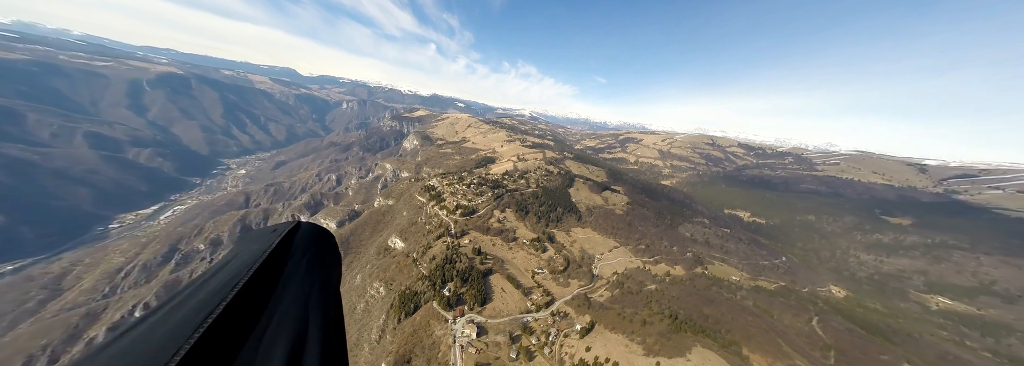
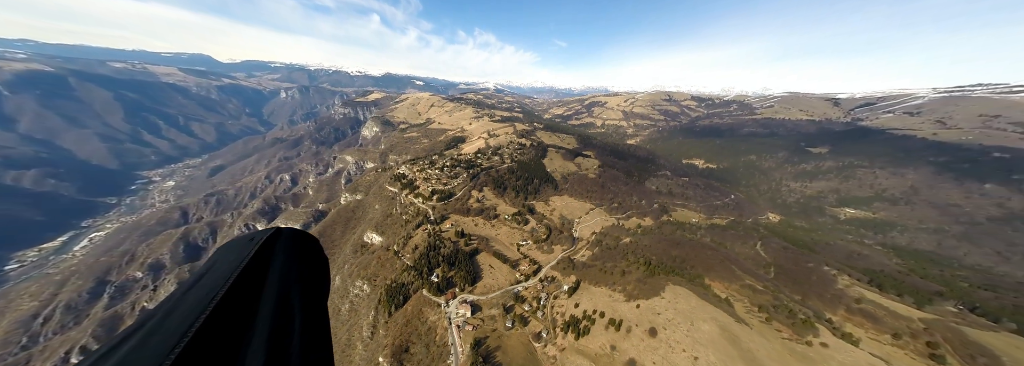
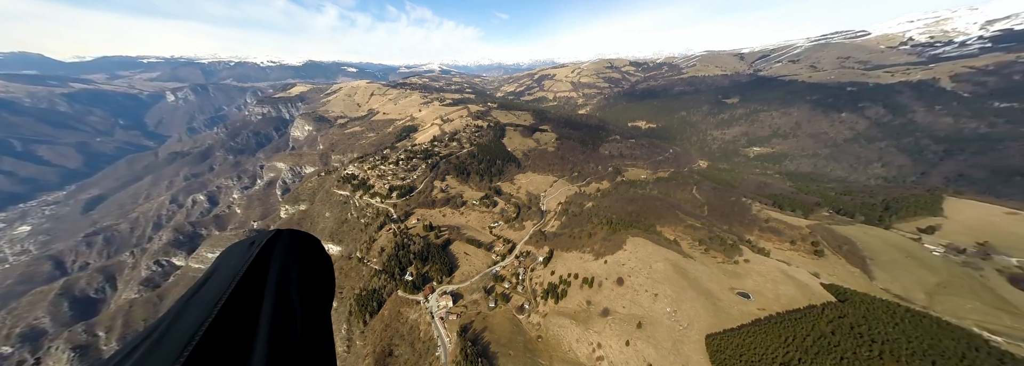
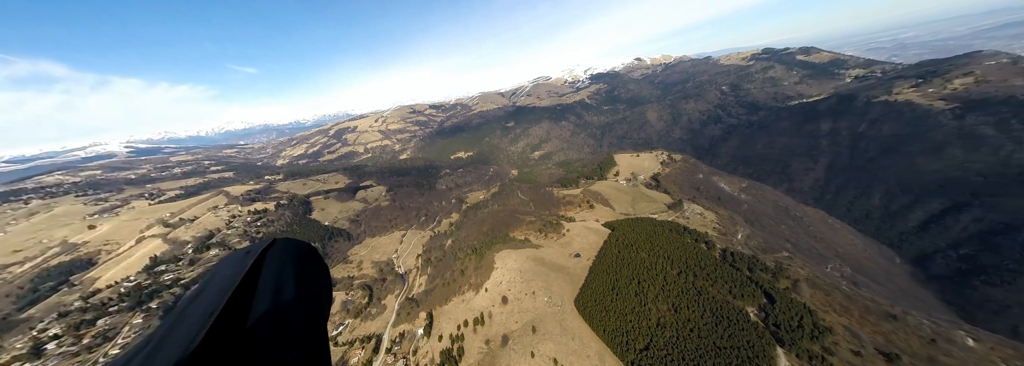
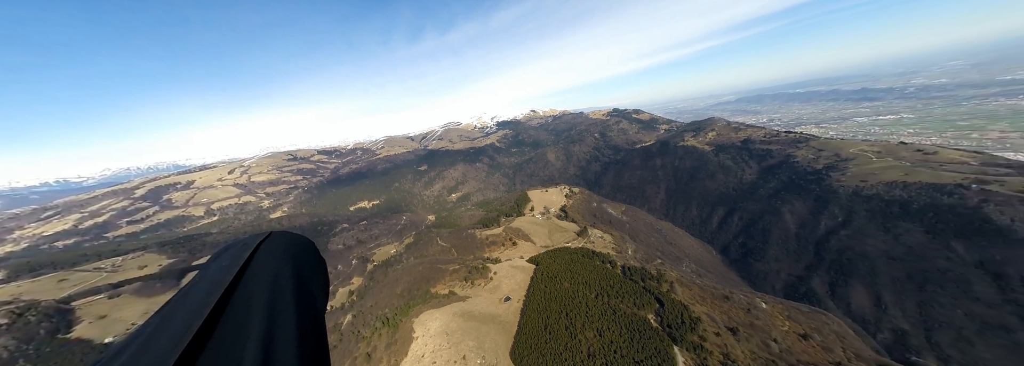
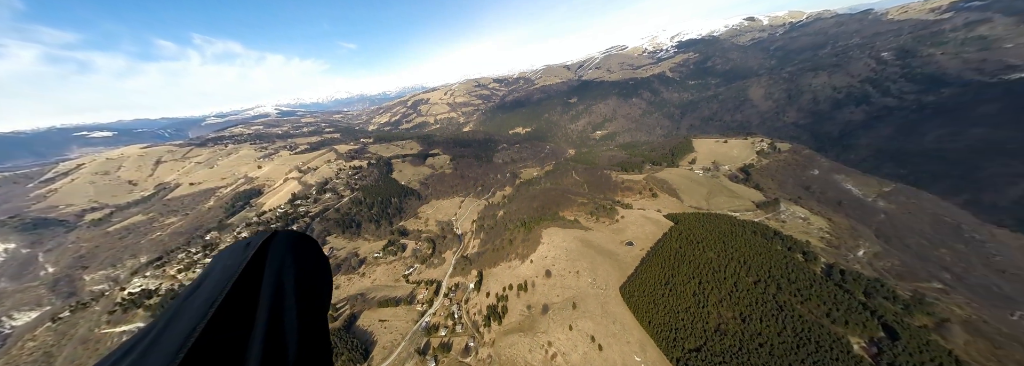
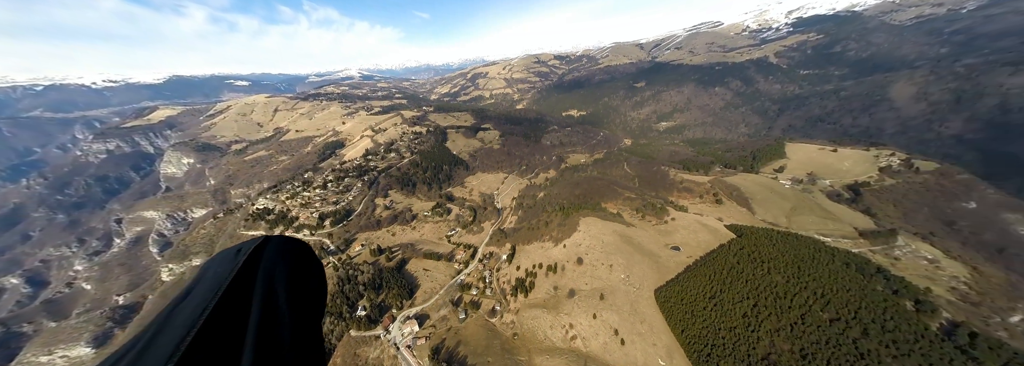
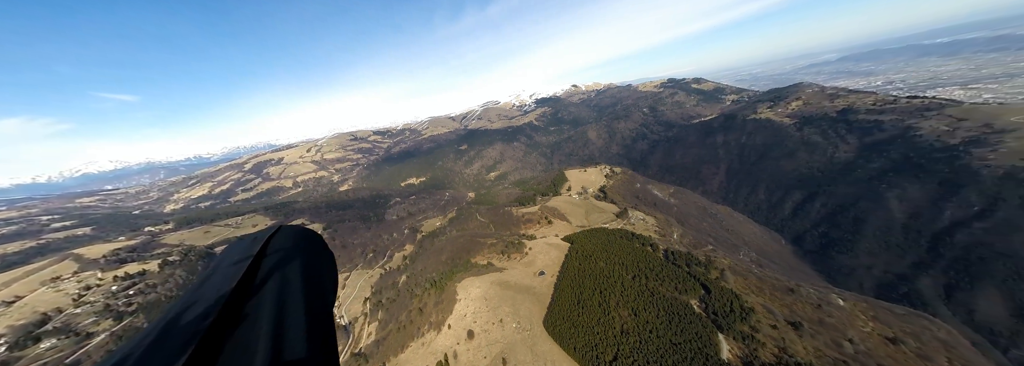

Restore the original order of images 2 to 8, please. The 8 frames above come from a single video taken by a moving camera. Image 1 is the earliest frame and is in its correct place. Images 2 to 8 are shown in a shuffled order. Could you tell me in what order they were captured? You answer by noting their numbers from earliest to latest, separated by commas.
2, 3, 7, 6, 4, 8, 5
